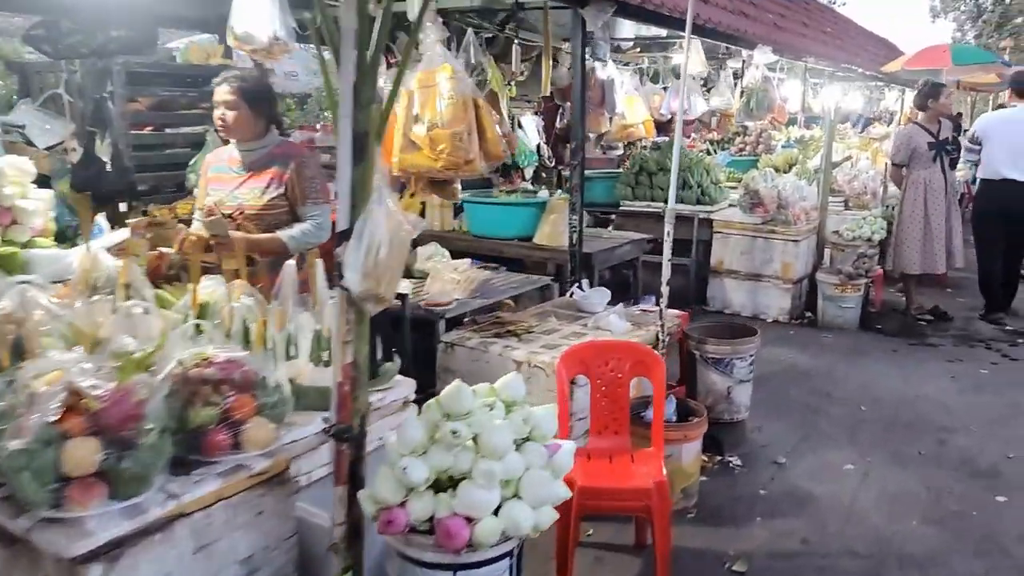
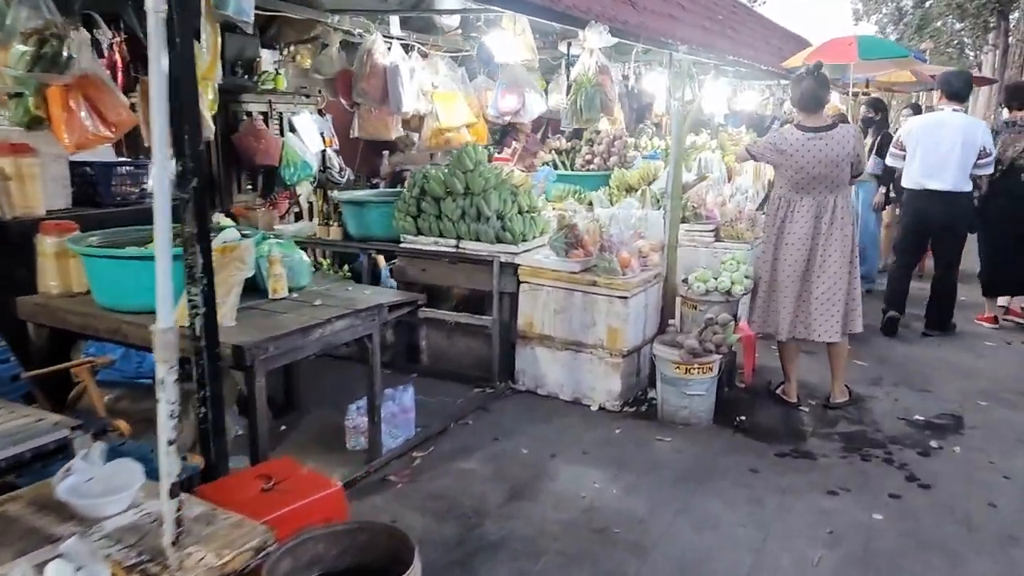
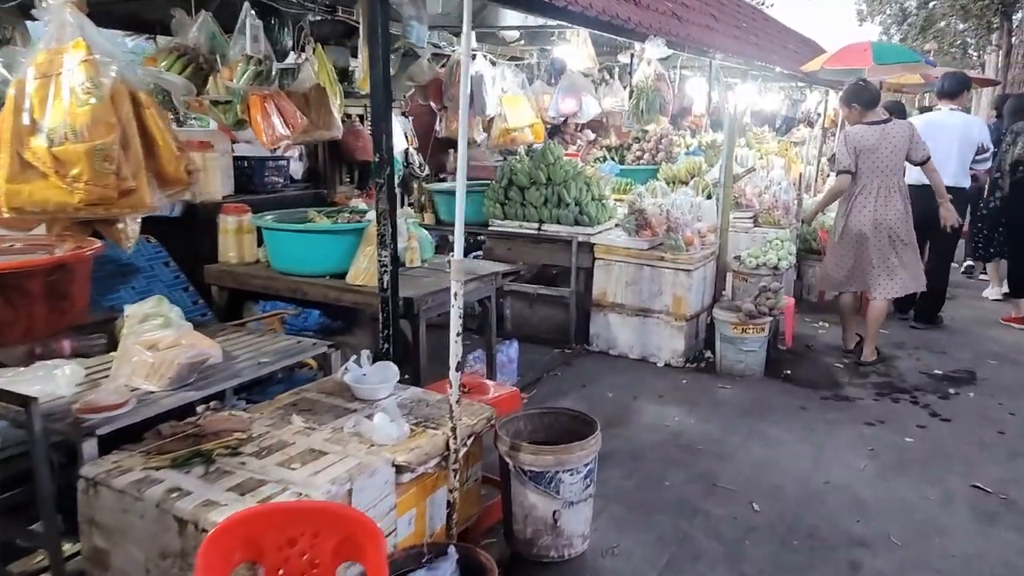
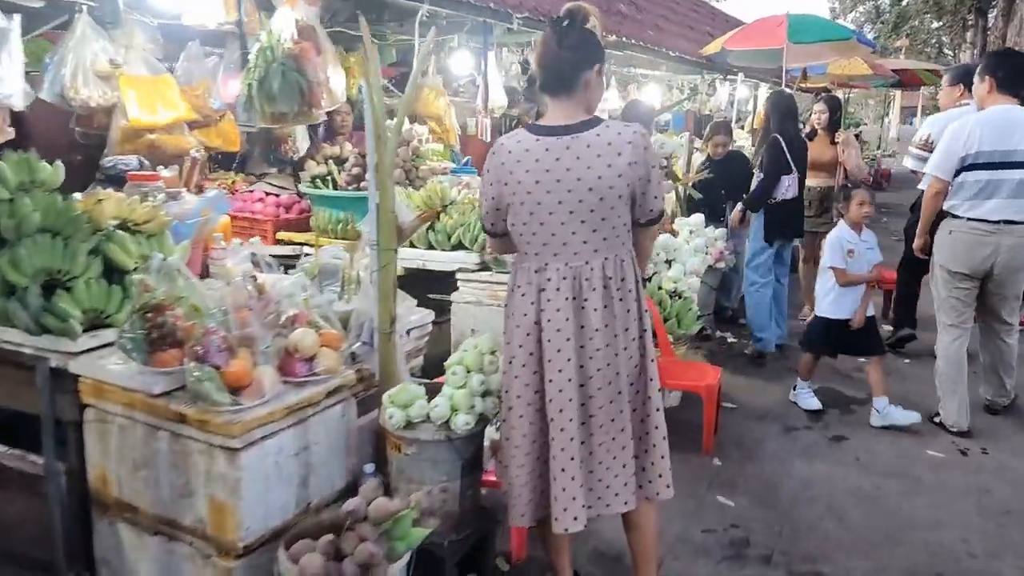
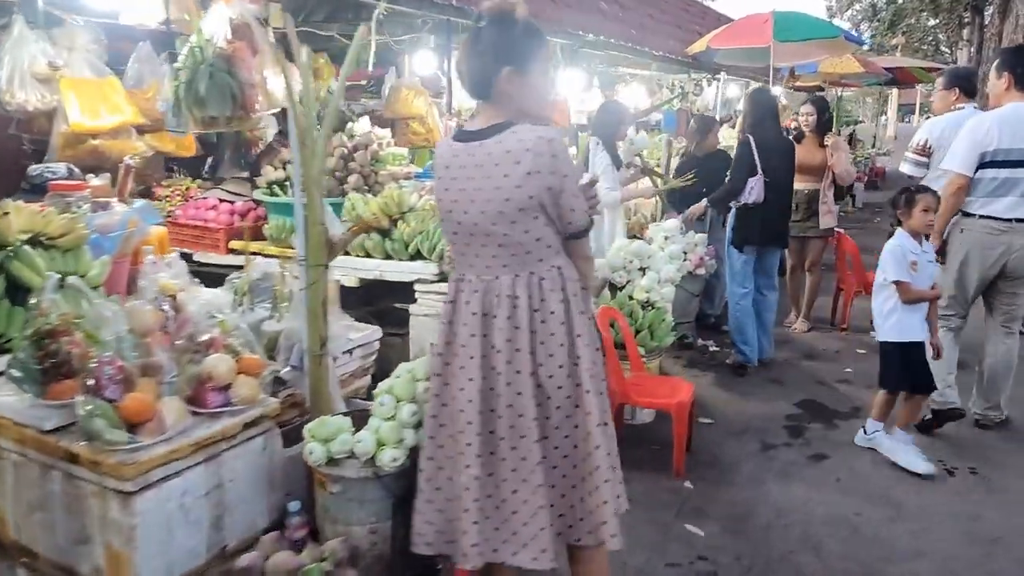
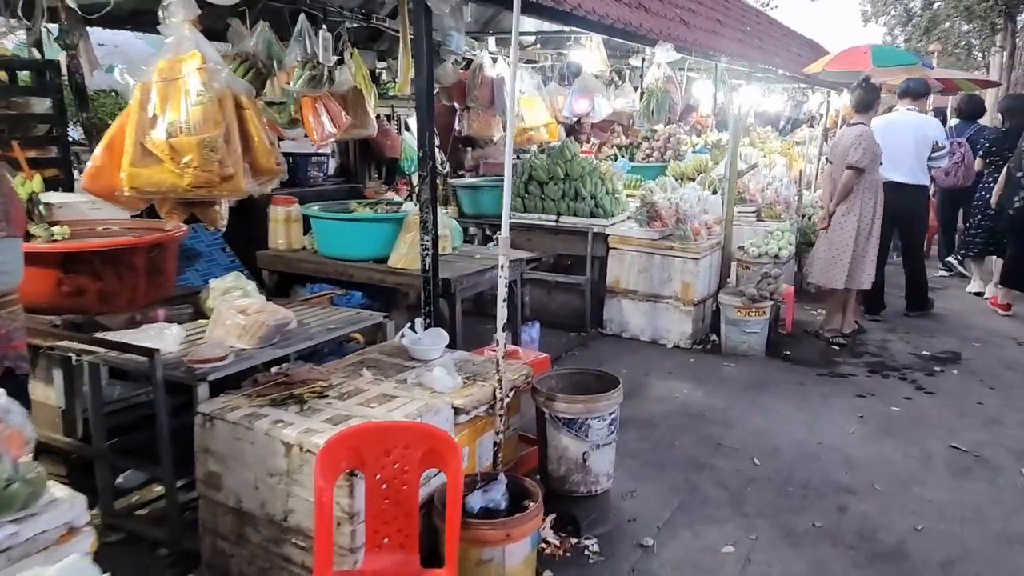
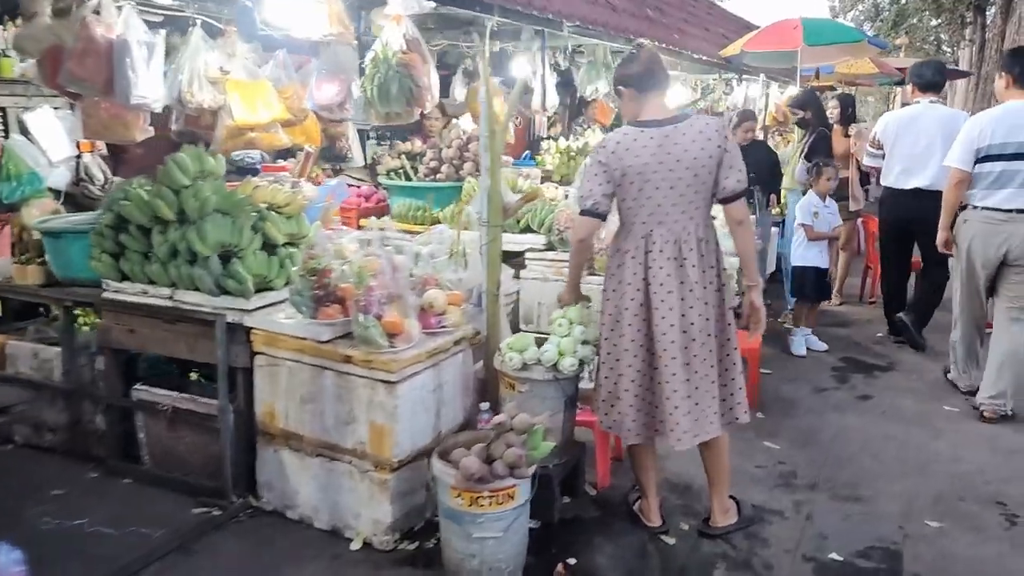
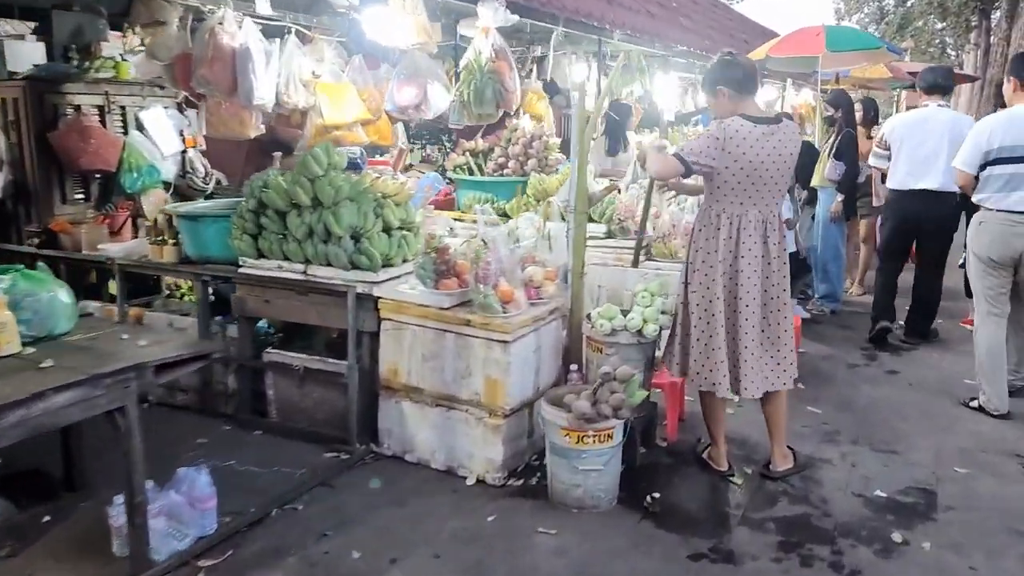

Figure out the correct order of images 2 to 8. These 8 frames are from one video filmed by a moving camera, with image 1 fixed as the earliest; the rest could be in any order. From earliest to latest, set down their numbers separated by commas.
6, 3, 2, 8, 7, 4, 5
